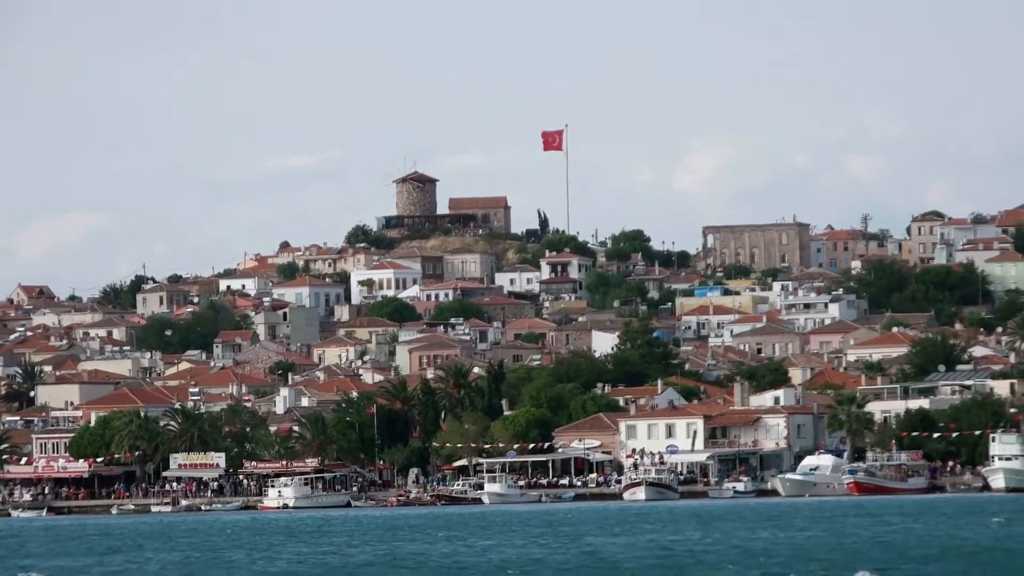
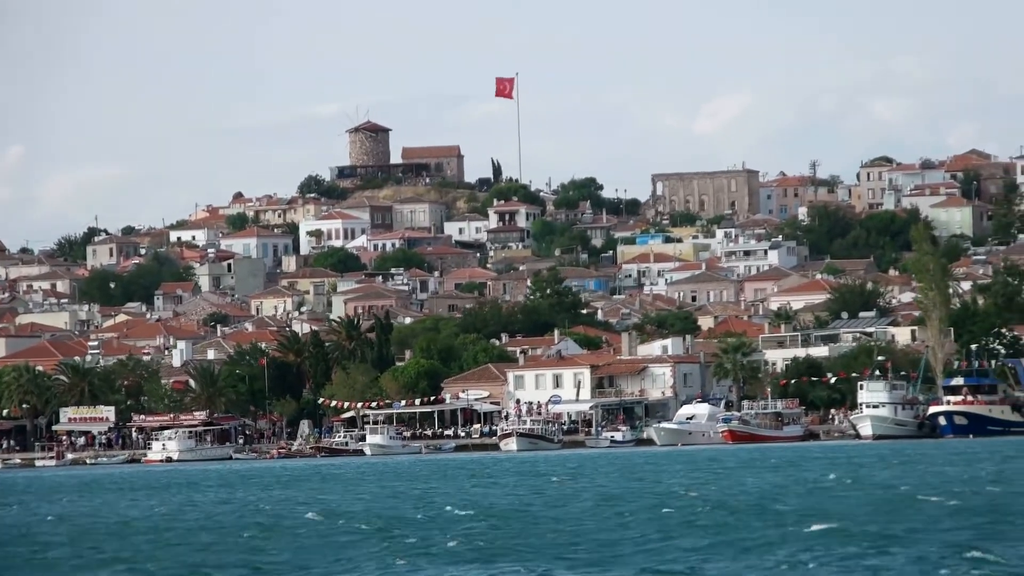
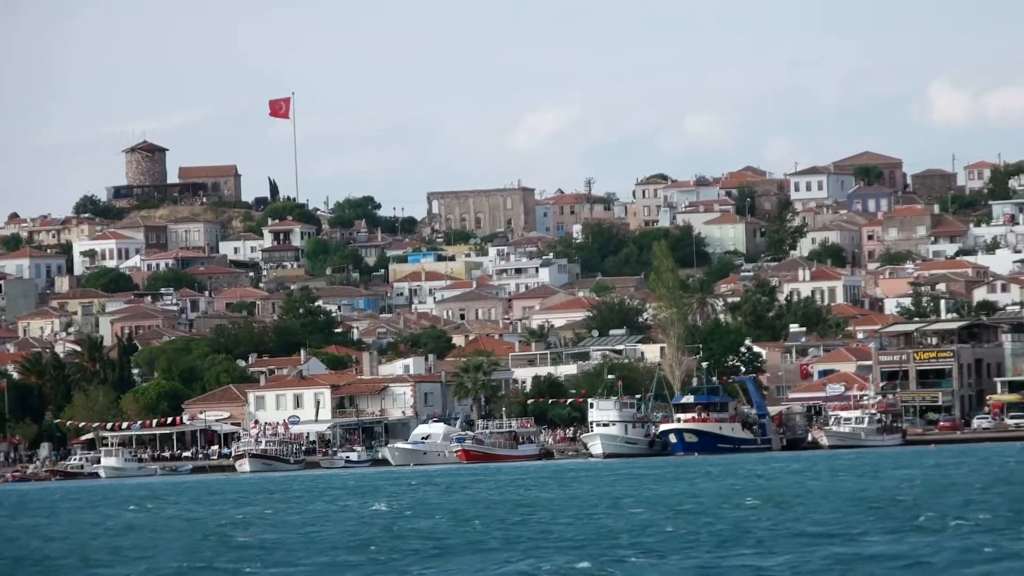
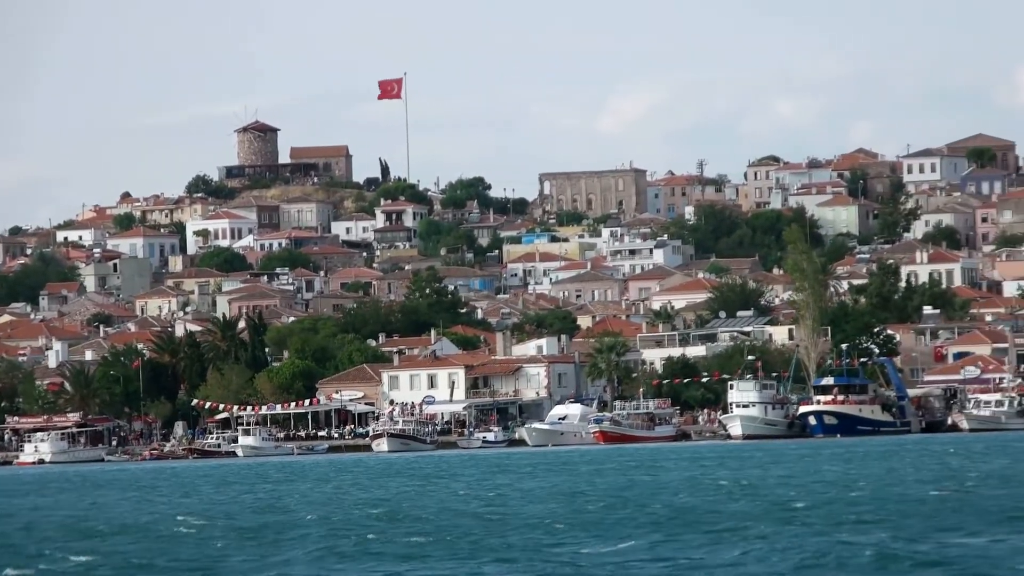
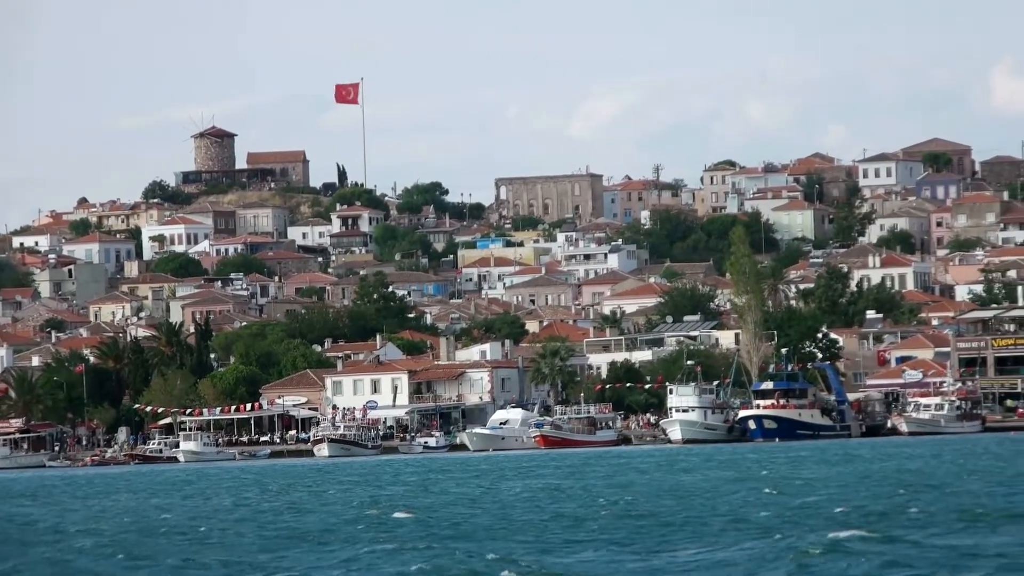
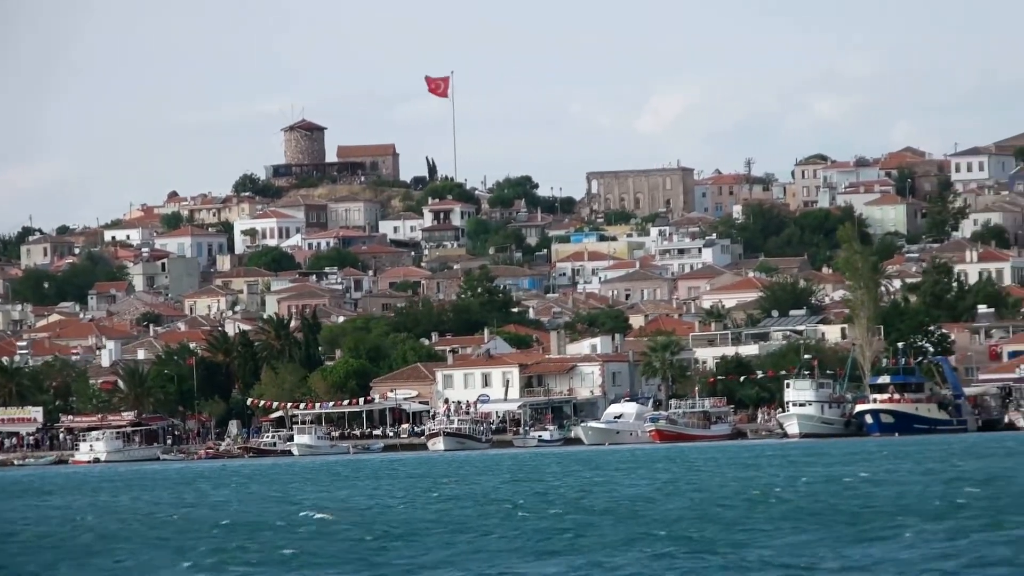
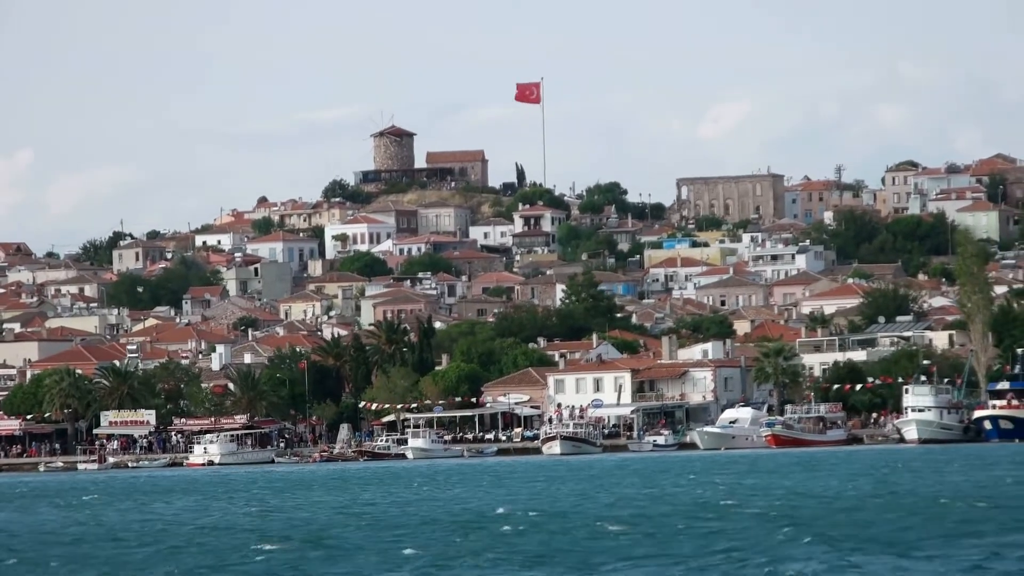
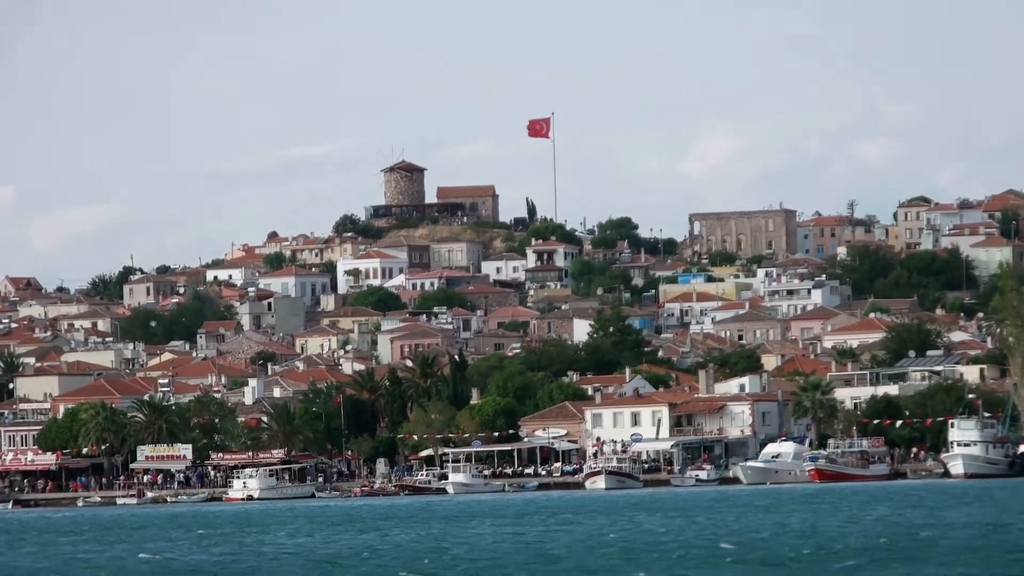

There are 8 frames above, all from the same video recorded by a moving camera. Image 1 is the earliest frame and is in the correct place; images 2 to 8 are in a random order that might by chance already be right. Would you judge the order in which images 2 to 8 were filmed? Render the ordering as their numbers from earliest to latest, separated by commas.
8, 7, 2, 6, 4, 5, 3
